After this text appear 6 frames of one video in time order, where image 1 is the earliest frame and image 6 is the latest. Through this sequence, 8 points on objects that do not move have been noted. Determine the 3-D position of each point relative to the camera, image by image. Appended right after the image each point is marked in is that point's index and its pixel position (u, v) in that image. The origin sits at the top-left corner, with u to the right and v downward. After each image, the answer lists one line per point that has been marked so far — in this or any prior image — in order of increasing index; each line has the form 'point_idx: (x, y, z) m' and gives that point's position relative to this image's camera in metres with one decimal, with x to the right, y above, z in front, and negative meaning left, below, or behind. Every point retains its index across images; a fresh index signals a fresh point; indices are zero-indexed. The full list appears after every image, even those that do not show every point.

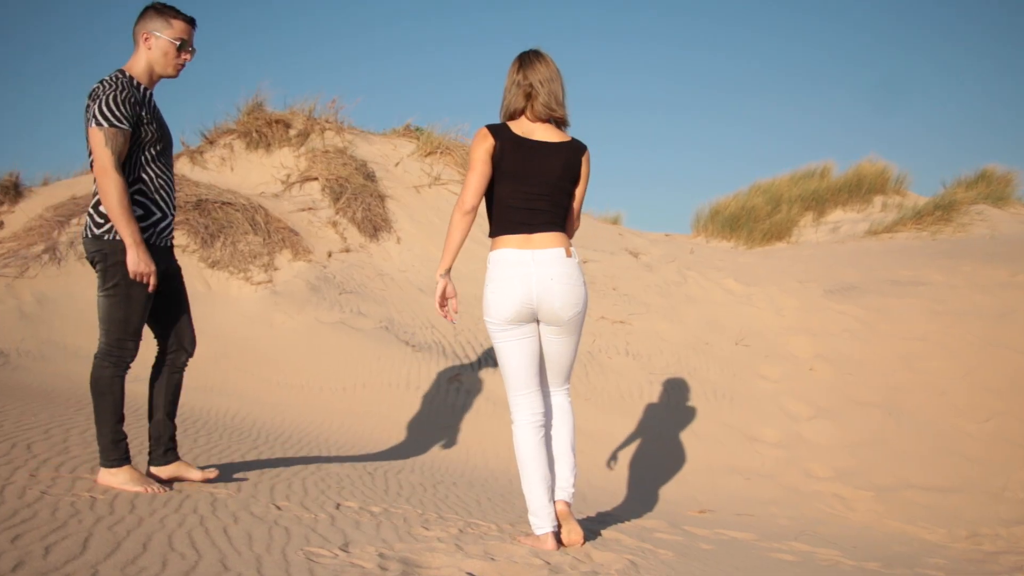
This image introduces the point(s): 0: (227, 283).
0: (-2.7, 0.0, +8.5) m
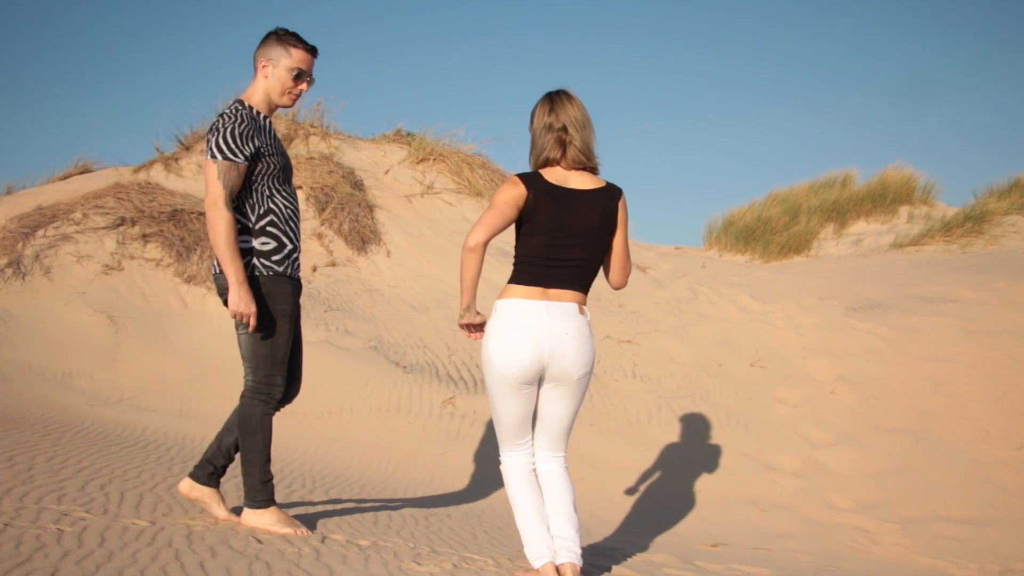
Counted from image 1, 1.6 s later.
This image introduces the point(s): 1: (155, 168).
0: (-2.7, -0.1, +8.0) m
1: (-3.6, +1.2, +9.2) m
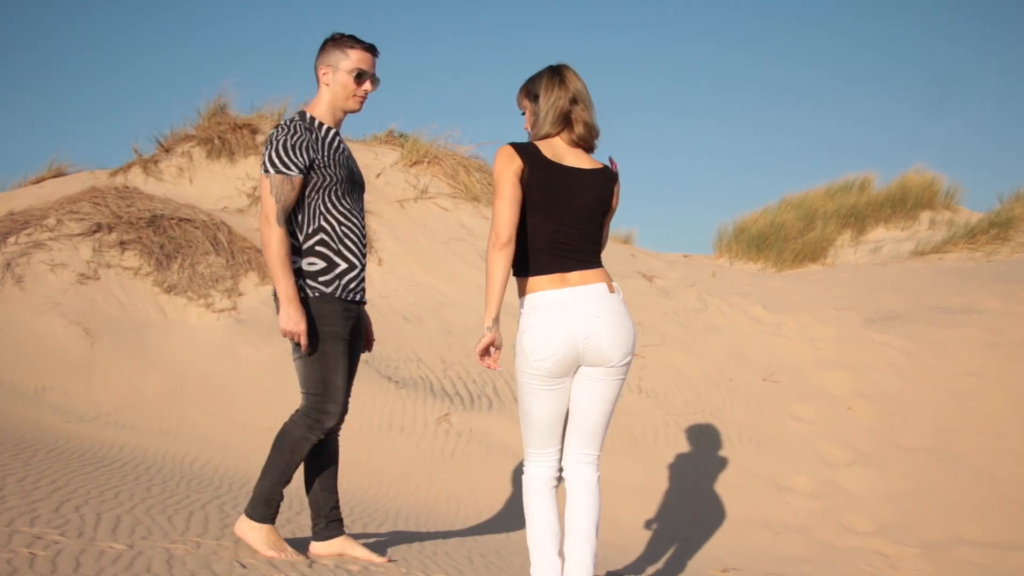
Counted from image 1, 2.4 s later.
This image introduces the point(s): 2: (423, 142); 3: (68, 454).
0: (-2.7, -0.2, +7.6) m
1: (-3.6, +1.1, +8.8) m
2: (-1.1, +1.8, +11.2) m
3: (-2.8, -1.0, +5.9) m
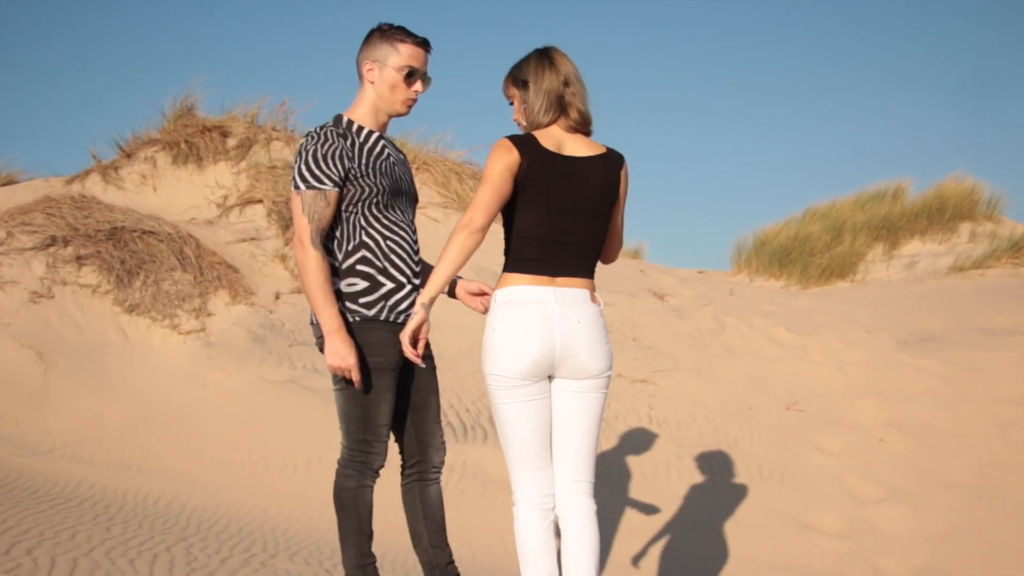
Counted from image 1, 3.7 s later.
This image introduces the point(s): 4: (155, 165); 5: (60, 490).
0: (-2.7, -0.3, +6.9) m
1: (-3.7, +0.9, +8.2) m
2: (-1.1, +1.5, +10.6) m
3: (-2.8, -1.2, +5.2) m
4: (-3.2, +1.1, +8.4) m
5: (-2.7, -1.2, +5.4) m
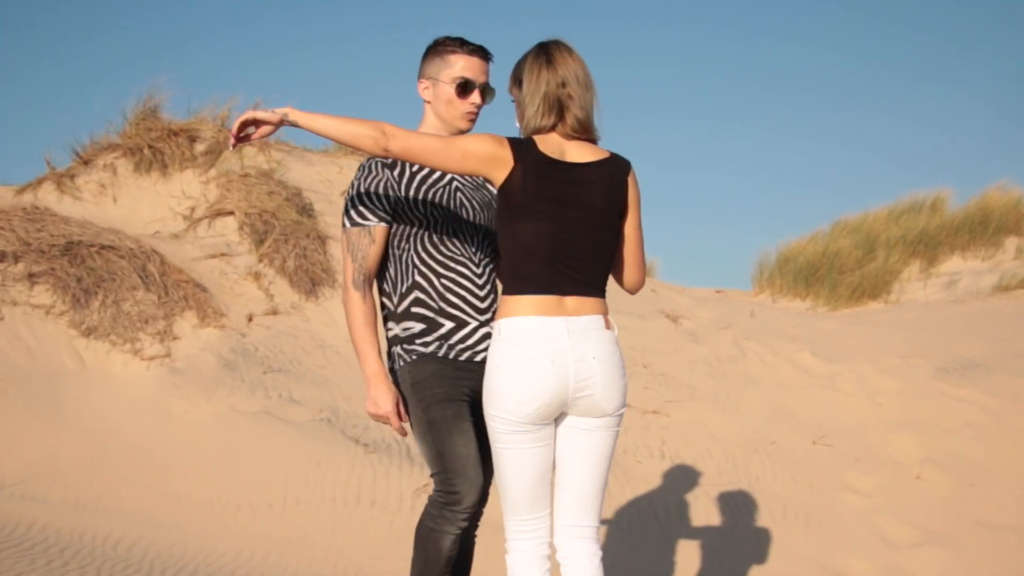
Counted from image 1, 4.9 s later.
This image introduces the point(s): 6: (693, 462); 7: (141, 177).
0: (-2.7, -0.5, +6.3) m
1: (-3.7, +0.8, +7.6) m
2: (-1.1, +1.3, +10.0) m
3: (-2.8, -1.3, +4.5) m
4: (-3.3, +0.9, +7.8) m
5: (-2.7, -1.3, +4.8) m
6: (+1.2, -1.2, +6.5) m
7: (-3.1, +0.9, +7.8) m
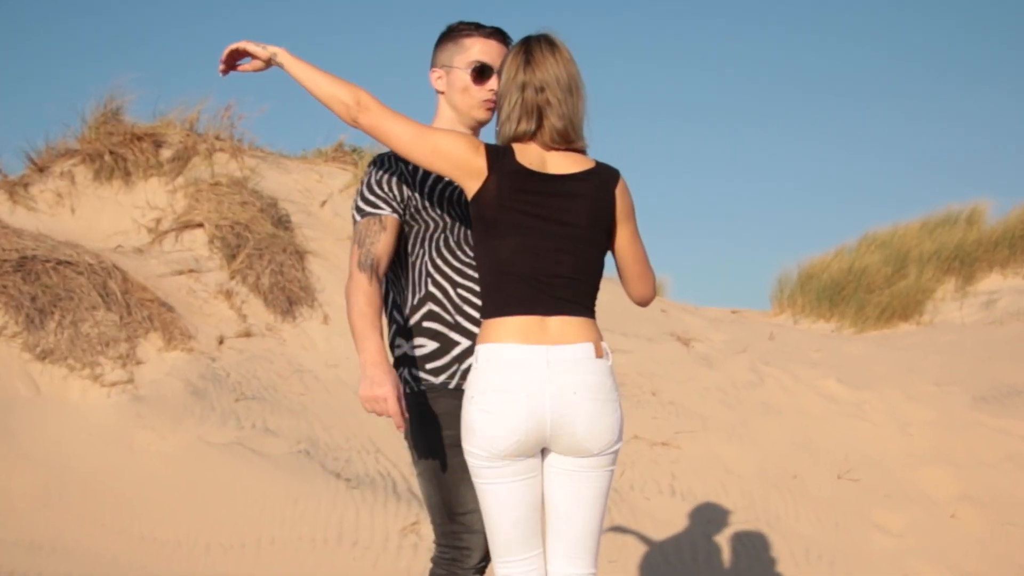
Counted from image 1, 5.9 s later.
0: (-2.7, -0.6, +5.8) m
1: (-3.7, +0.6, +7.1) m
2: (-1.2, +1.1, +9.5) m
3: (-2.8, -1.3, +4.0) m
4: (-3.3, +0.8, +7.3) m
5: (-2.7, -1.4, +4.3) m
6: (+1.2, -1.3, +5.9) m
7: (-3.1, +0.8, +7.3) m
